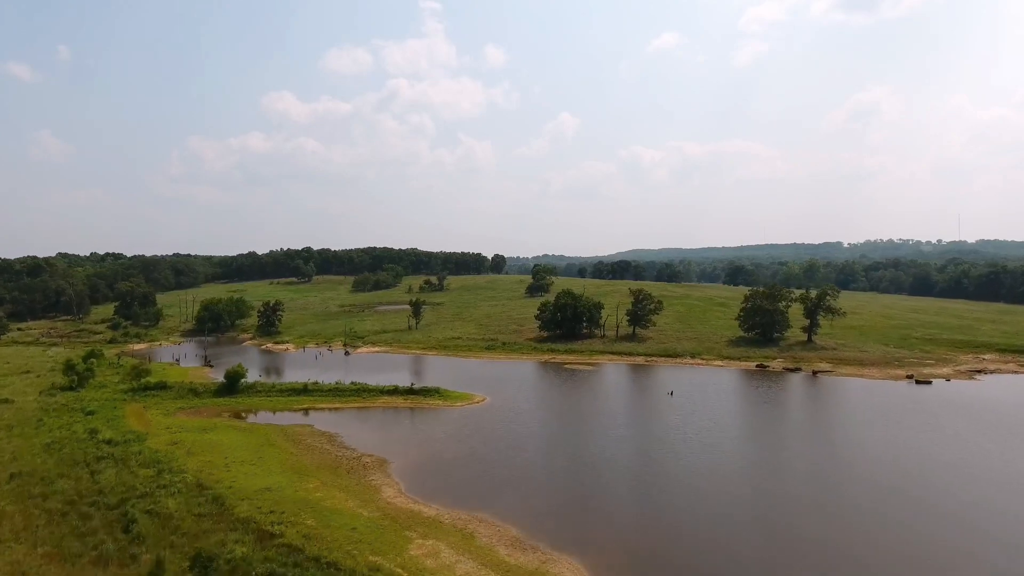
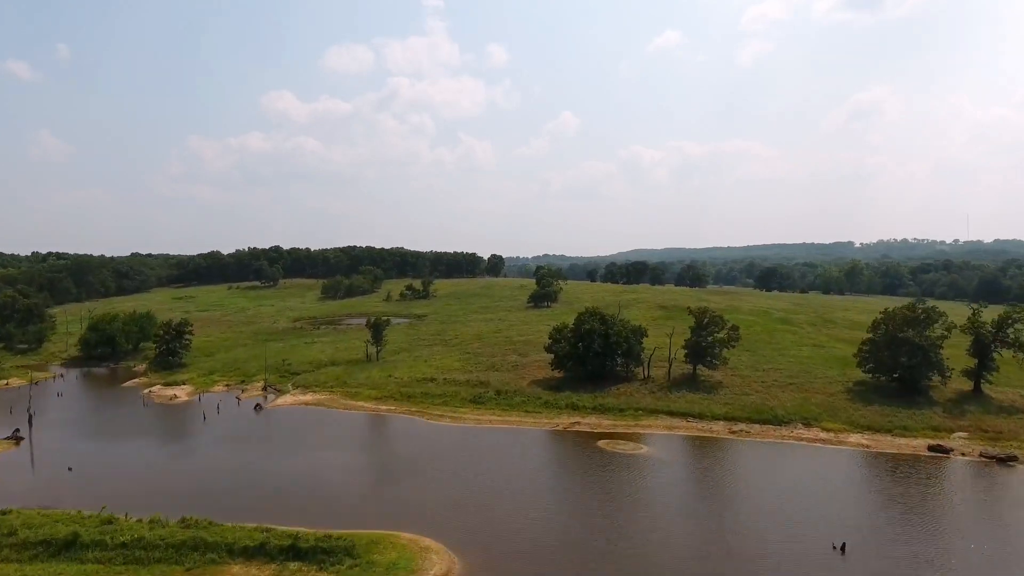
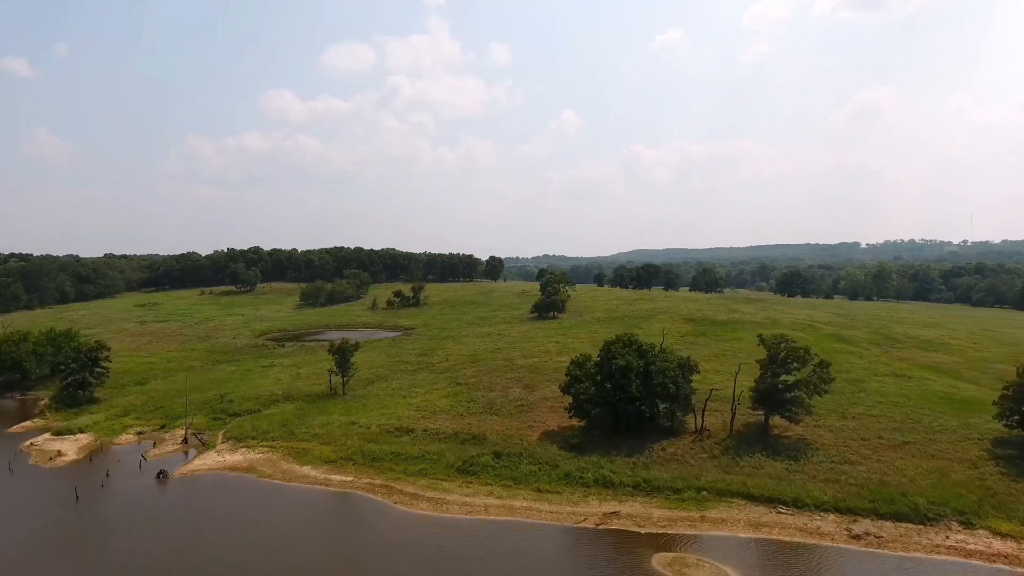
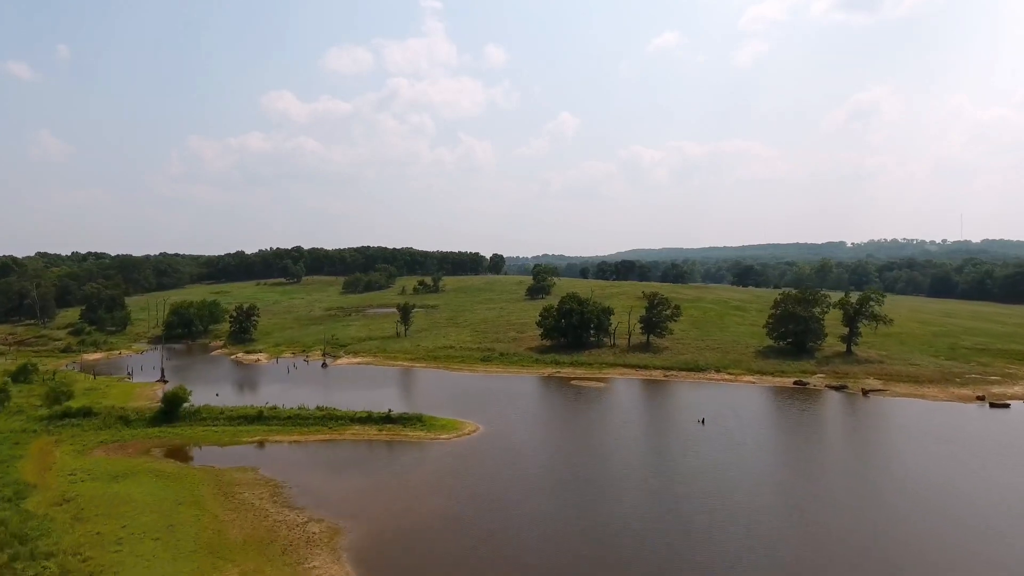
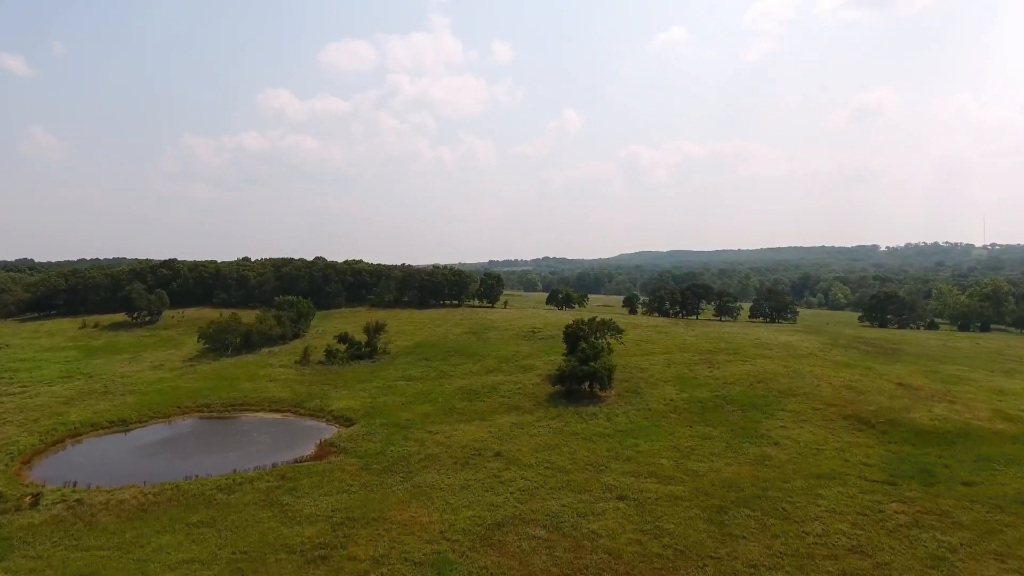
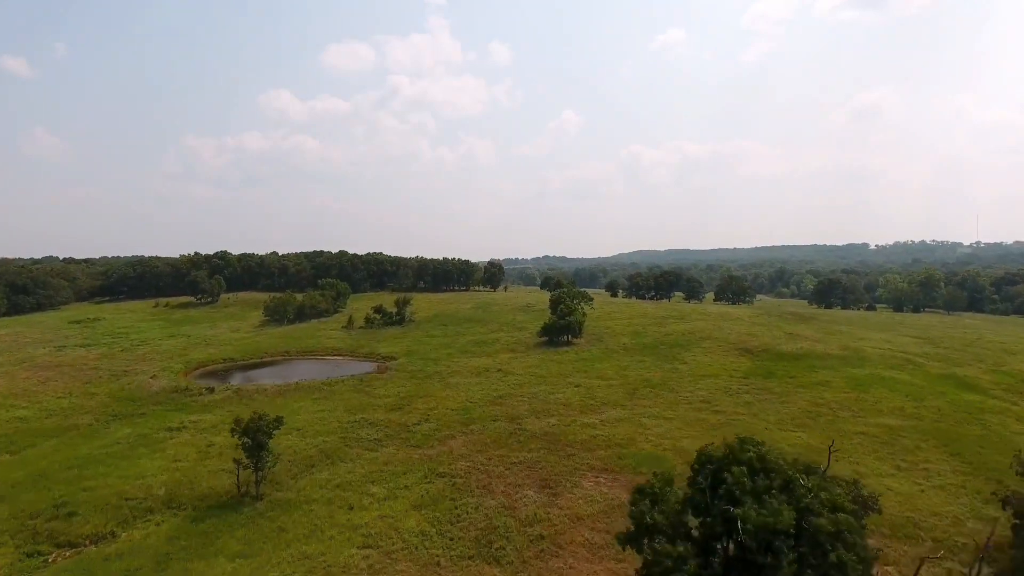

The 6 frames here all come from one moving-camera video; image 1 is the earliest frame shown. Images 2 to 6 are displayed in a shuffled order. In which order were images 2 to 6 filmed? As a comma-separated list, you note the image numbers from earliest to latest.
4, 2, 3, 6, 5
